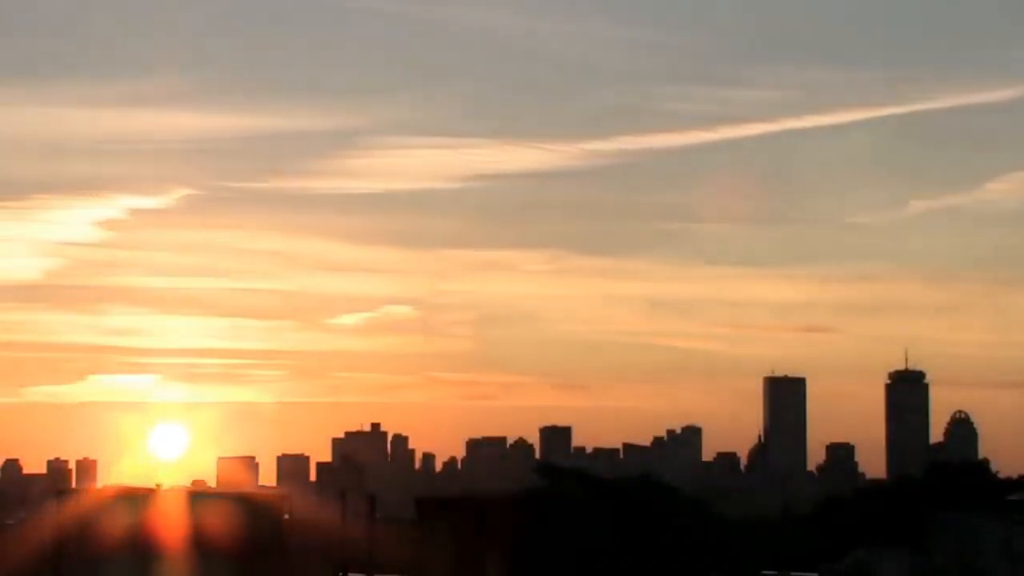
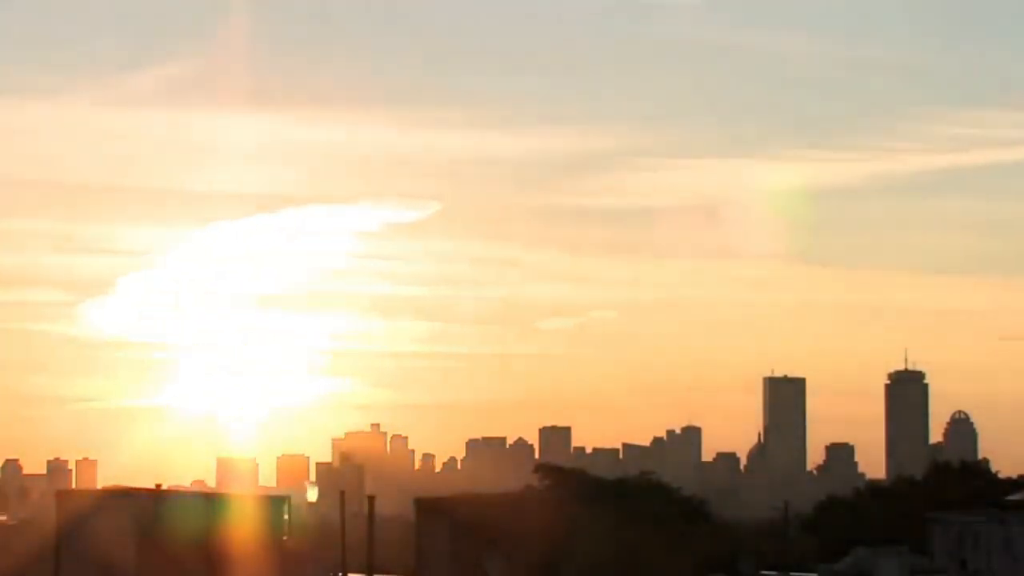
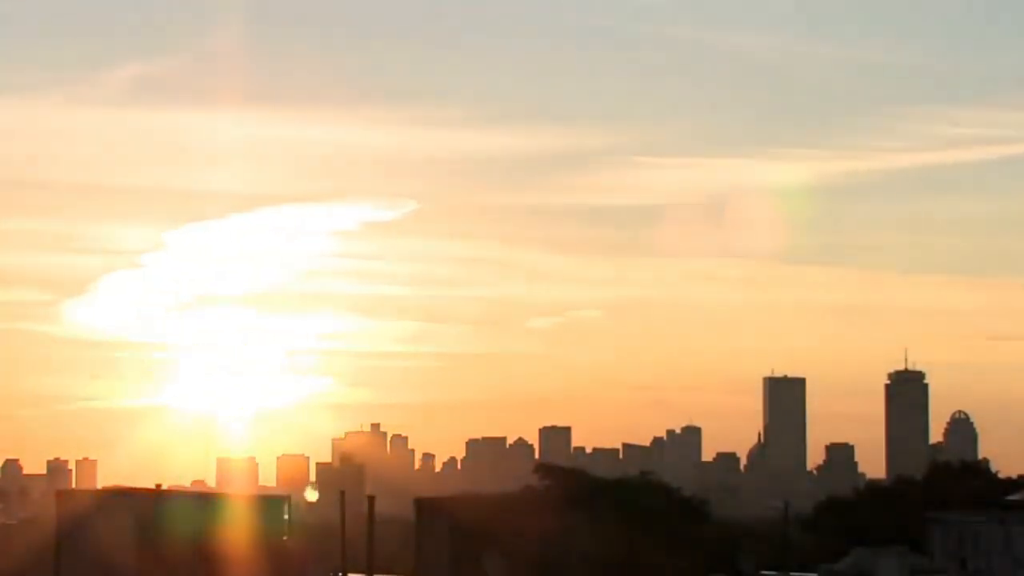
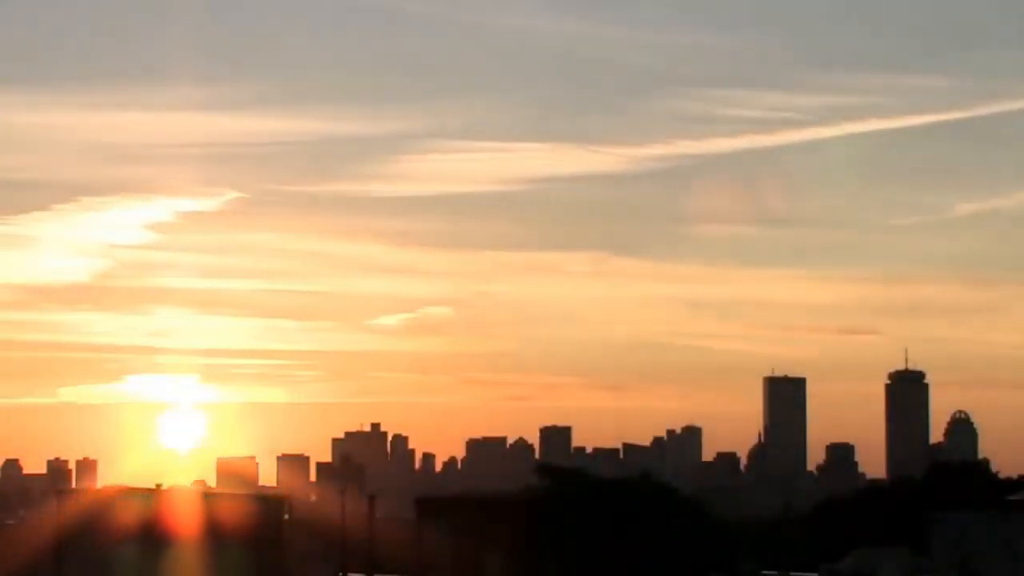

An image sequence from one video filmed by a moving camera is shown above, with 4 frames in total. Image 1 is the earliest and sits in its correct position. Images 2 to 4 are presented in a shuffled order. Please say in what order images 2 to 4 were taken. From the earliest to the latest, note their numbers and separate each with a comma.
4, 3, 2
